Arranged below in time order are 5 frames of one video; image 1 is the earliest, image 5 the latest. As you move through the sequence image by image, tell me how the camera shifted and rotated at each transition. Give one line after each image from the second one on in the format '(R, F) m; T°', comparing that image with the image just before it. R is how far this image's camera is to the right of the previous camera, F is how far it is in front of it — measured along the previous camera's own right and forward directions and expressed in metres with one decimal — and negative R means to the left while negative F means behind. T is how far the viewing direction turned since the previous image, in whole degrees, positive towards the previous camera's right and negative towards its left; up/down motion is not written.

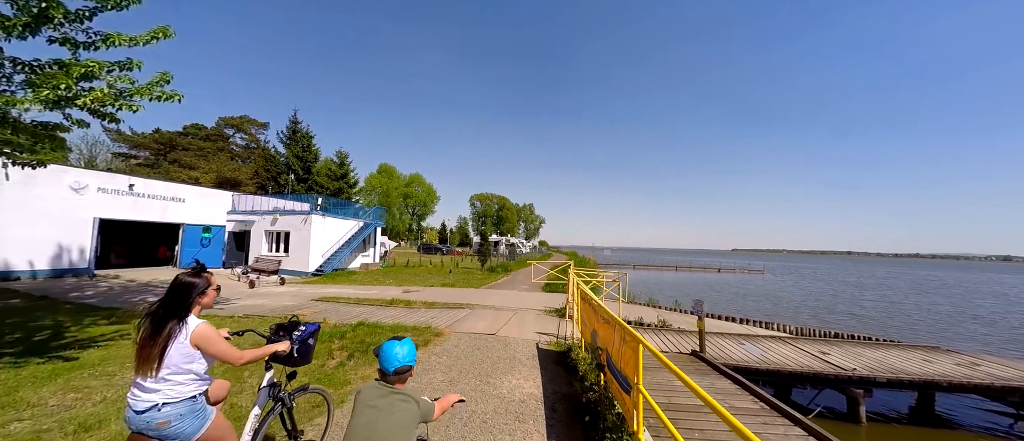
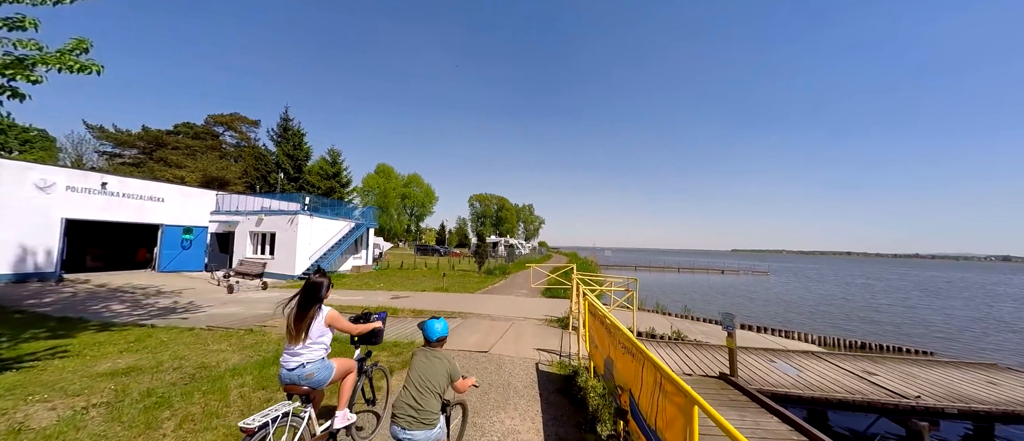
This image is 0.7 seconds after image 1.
(+0.1, +1.1) m; 0°
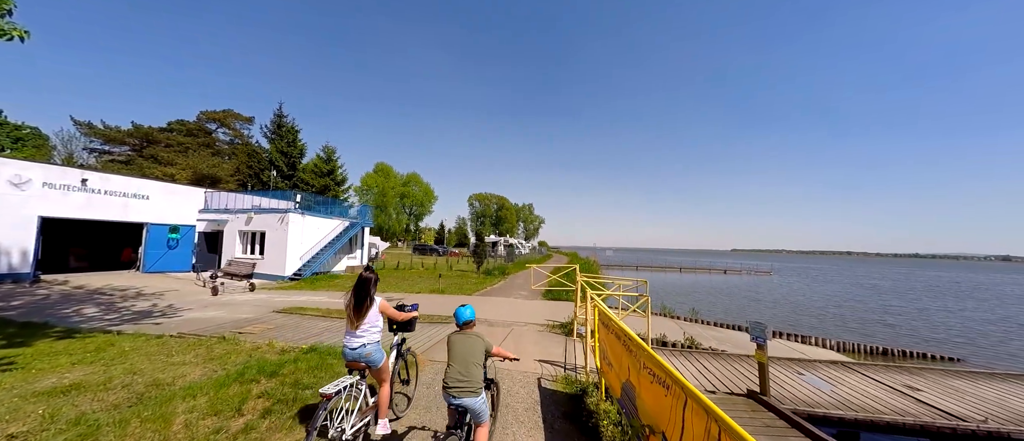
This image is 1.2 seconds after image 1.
(0.0, +0.8) m; 0°
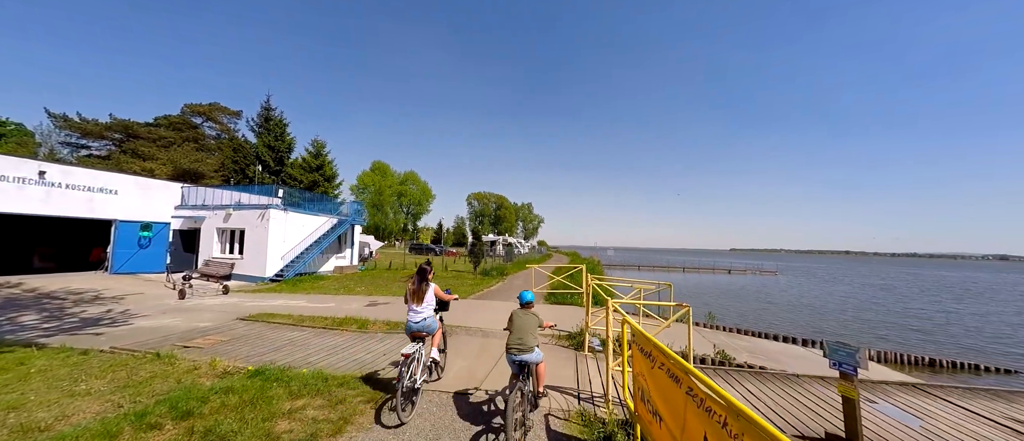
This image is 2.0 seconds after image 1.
(0.0, +1.4) m; 0°
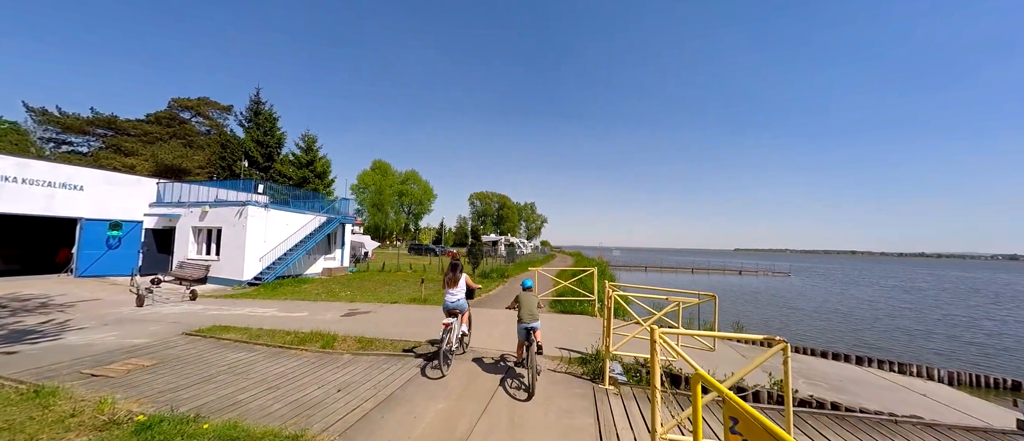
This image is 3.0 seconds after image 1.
(+0.1, +1.6) m; 0°
